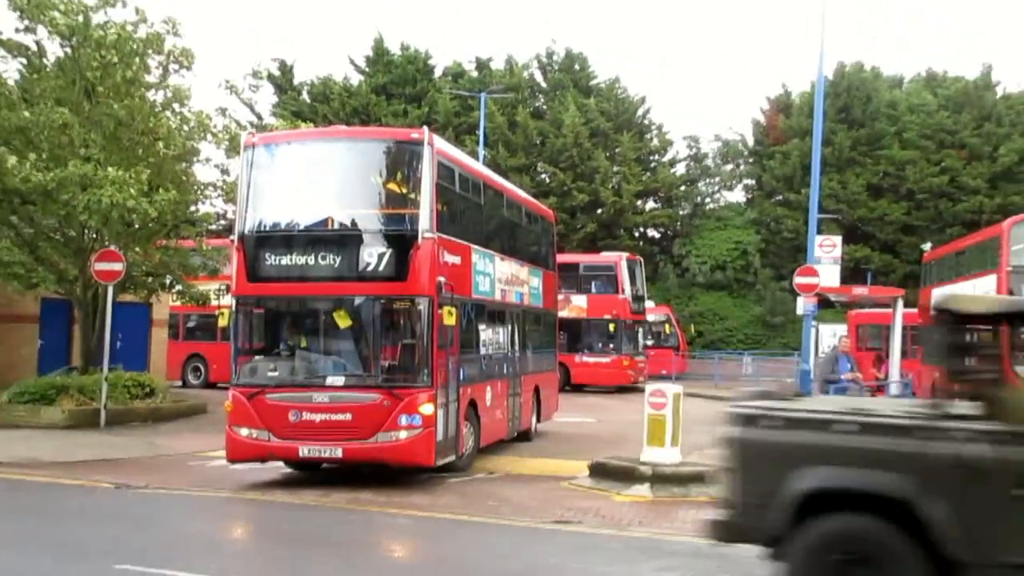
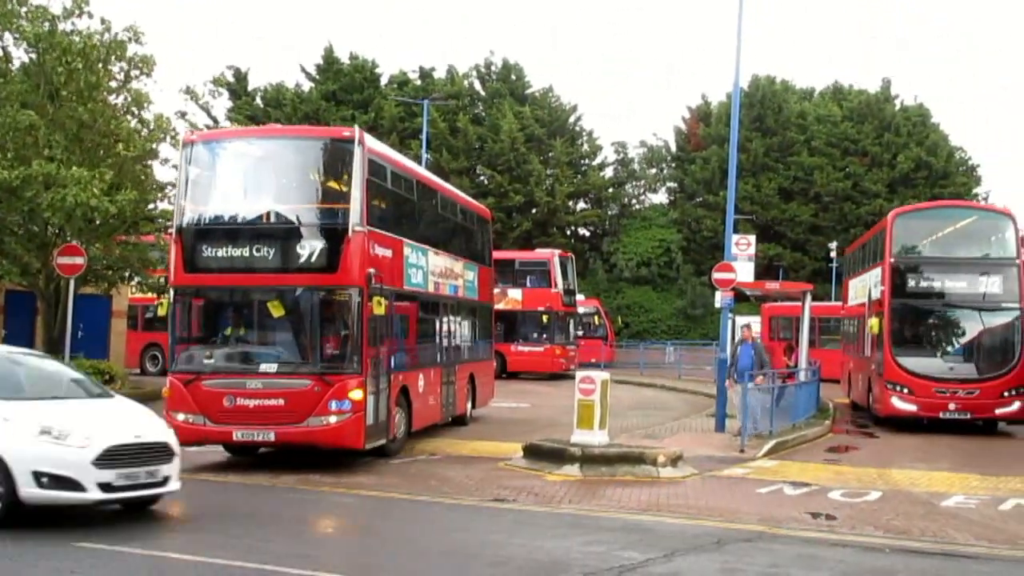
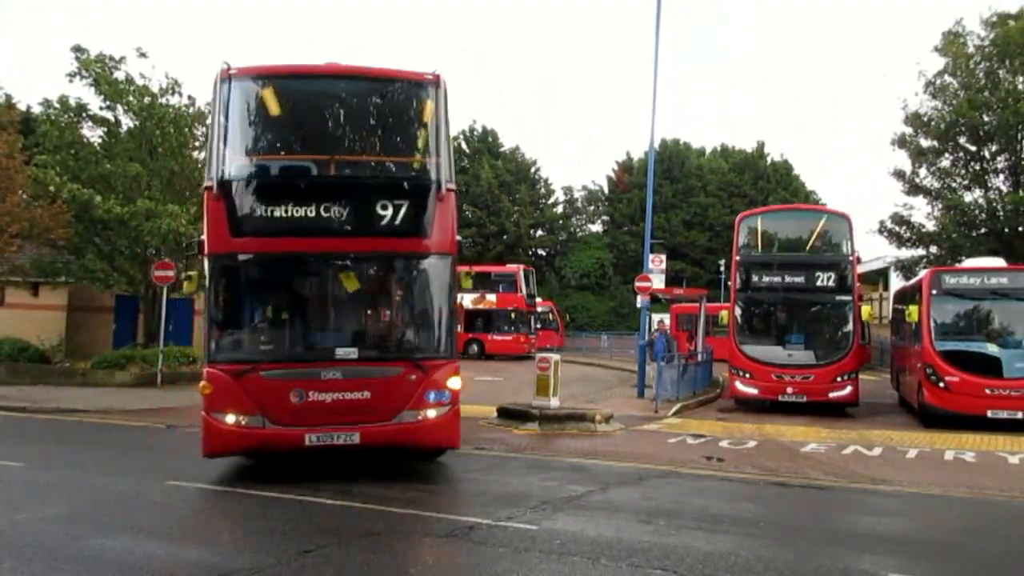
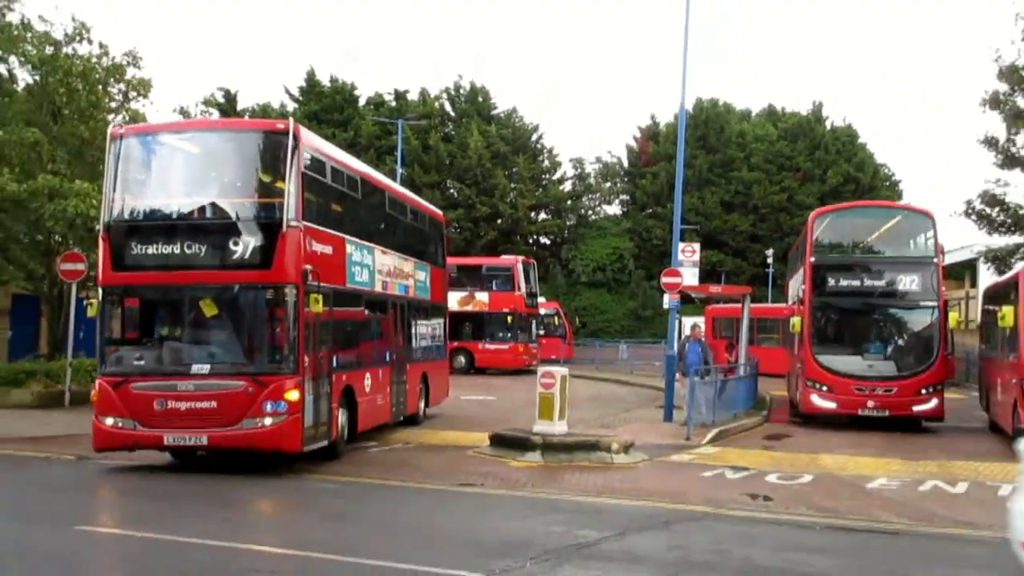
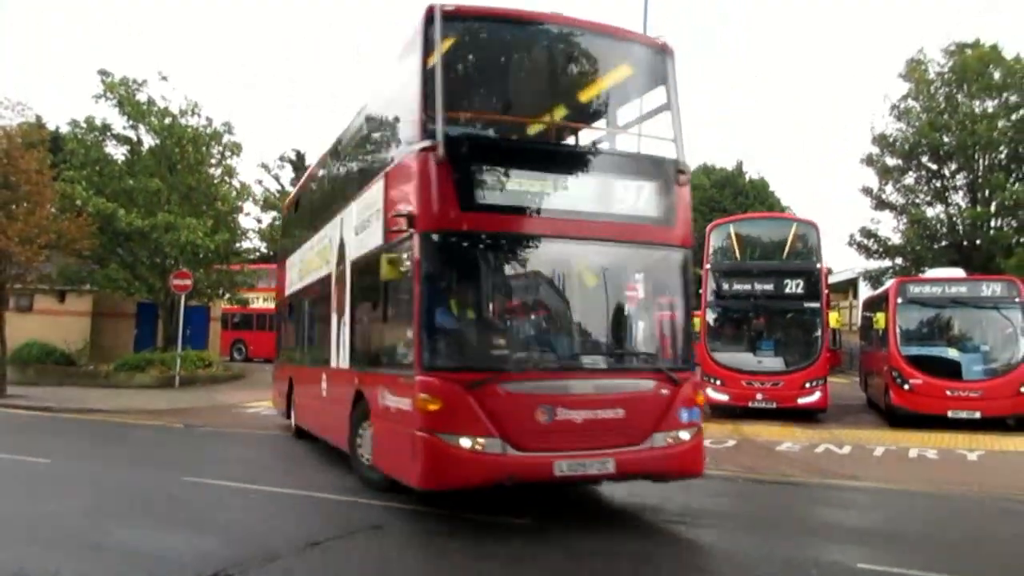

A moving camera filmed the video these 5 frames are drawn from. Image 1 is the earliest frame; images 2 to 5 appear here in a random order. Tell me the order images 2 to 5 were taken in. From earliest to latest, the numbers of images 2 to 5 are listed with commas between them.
2, 4, 3, 5
